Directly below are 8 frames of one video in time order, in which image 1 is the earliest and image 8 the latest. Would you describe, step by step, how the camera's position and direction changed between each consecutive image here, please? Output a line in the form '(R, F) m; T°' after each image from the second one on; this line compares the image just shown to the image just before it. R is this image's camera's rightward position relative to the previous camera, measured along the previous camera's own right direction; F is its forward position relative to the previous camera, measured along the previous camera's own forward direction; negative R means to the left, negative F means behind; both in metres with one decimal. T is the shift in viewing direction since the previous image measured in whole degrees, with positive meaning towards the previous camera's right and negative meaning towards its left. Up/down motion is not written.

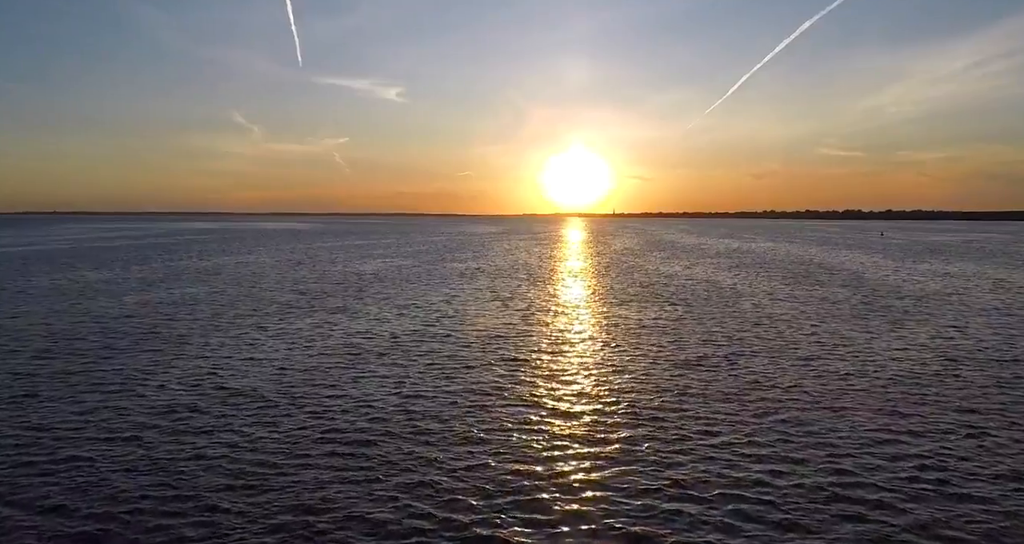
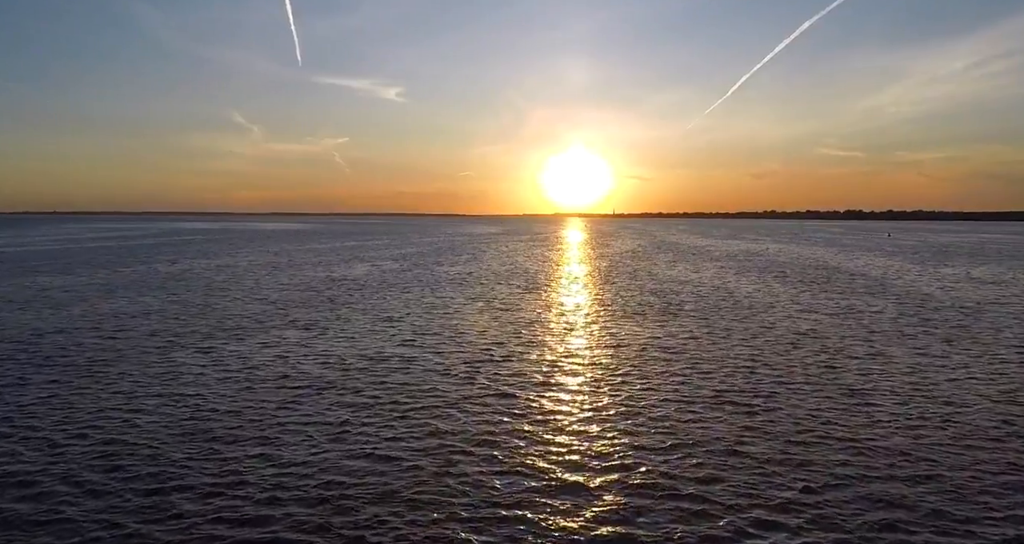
(+0.3, +3.5) m; 0°
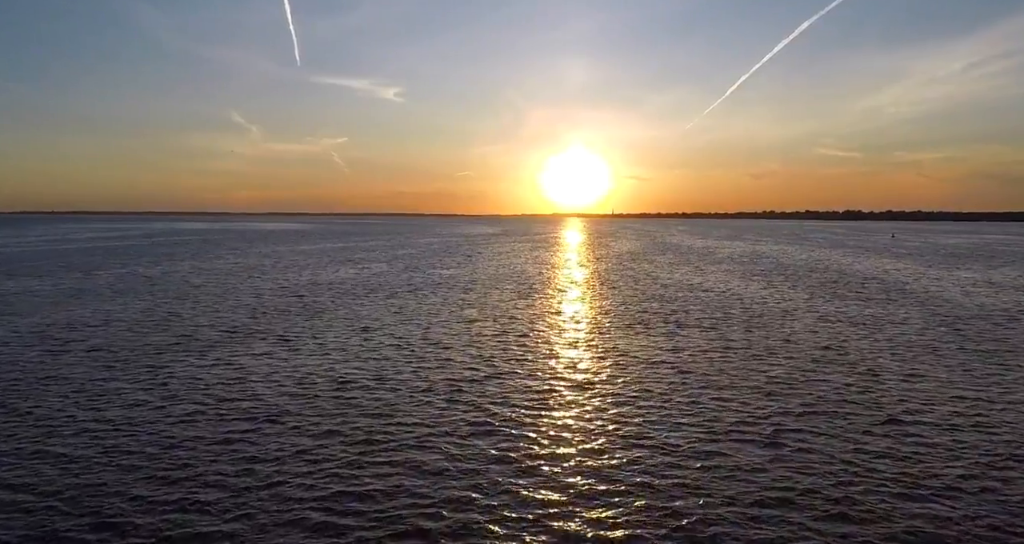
(+0.3, +2.2) m; 0°
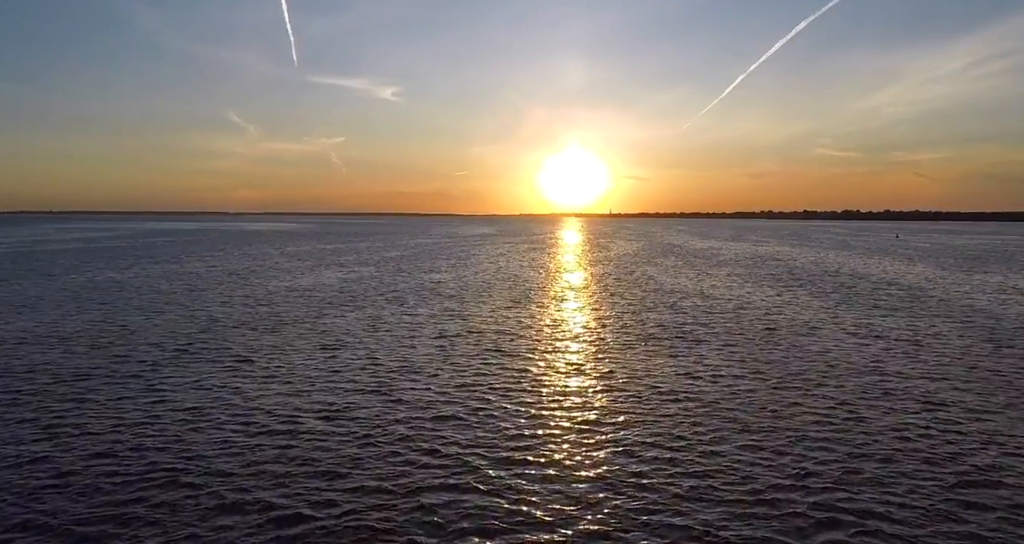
(+0.2, +2.9) m; 0°
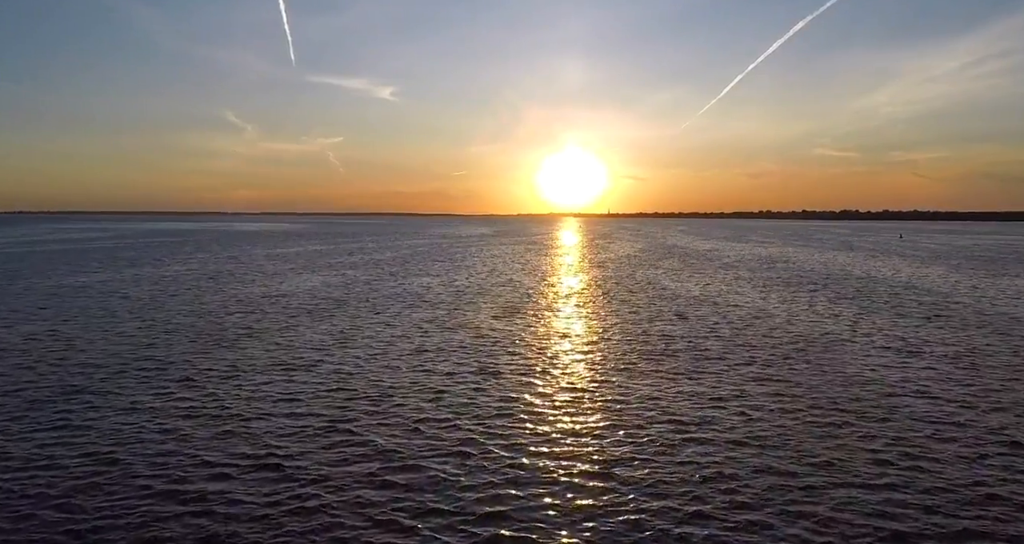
(+0.2, +2.6) m; 0°
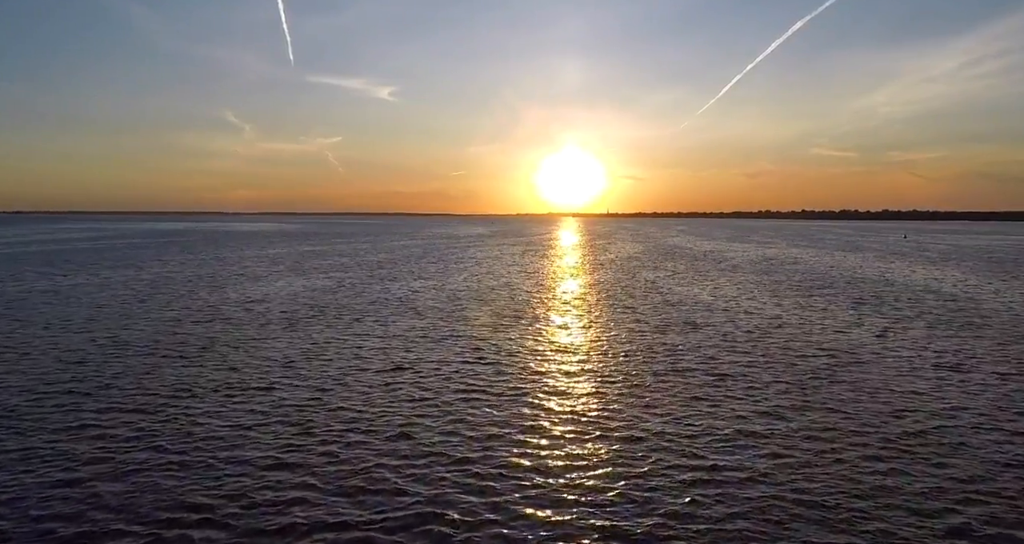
(+0.1, +2.3) m; 0°
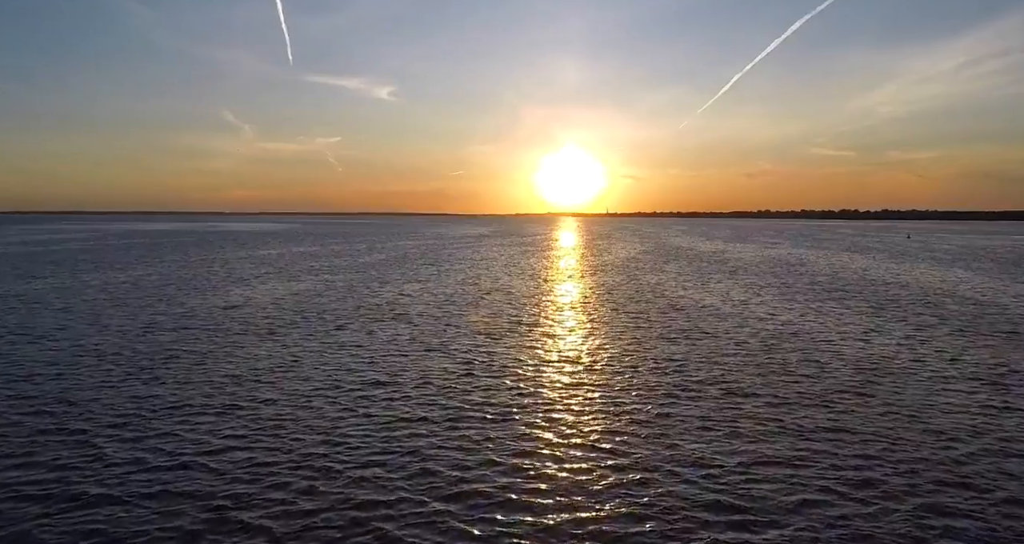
(+0.1, +1.7) m; 0°
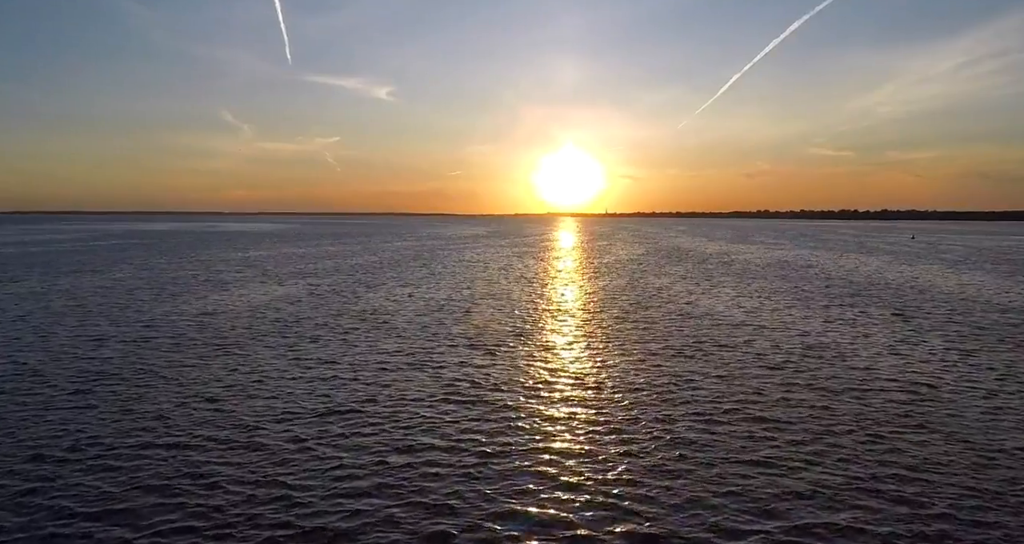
(+0.1, +2.1) m; 0°
